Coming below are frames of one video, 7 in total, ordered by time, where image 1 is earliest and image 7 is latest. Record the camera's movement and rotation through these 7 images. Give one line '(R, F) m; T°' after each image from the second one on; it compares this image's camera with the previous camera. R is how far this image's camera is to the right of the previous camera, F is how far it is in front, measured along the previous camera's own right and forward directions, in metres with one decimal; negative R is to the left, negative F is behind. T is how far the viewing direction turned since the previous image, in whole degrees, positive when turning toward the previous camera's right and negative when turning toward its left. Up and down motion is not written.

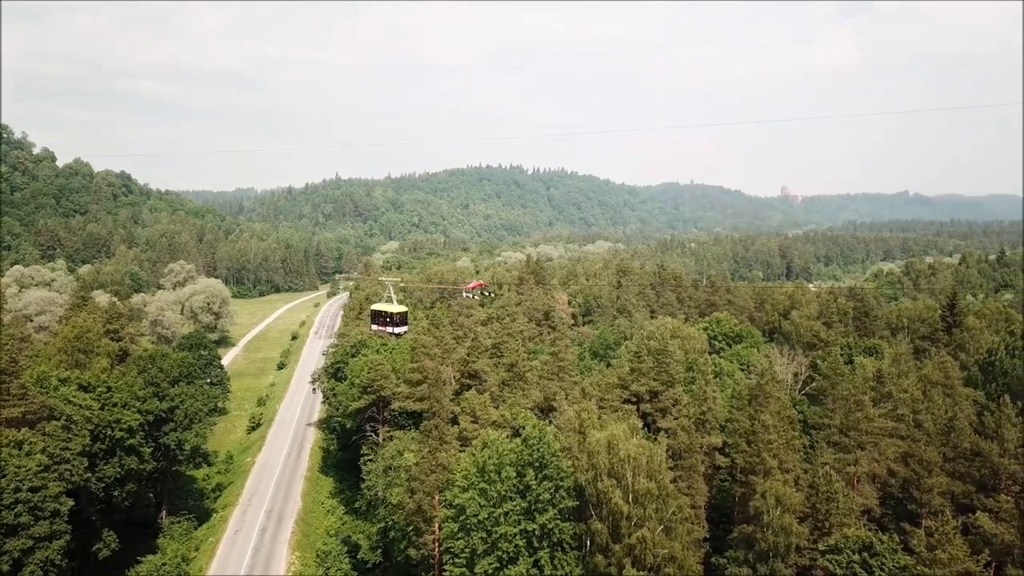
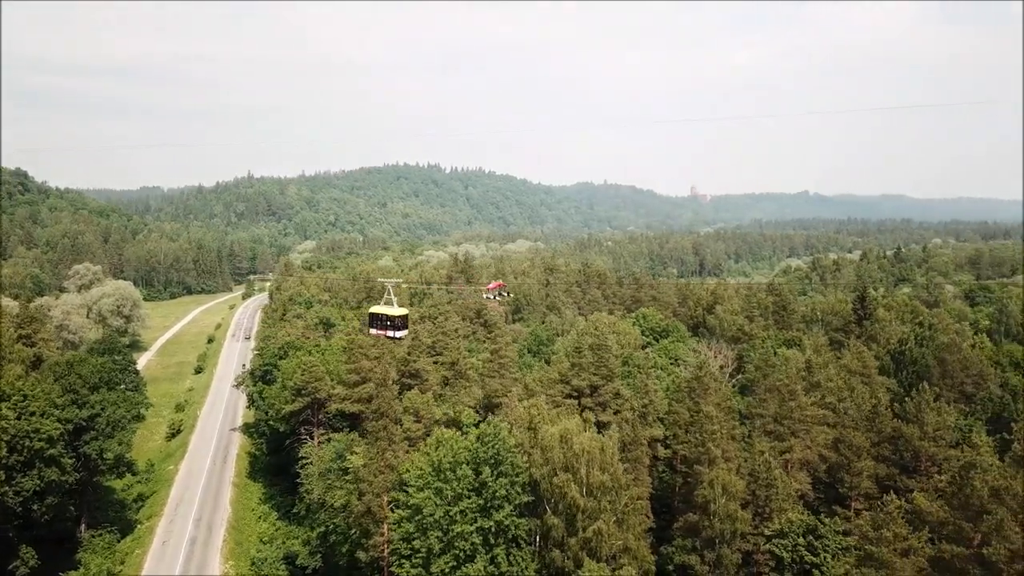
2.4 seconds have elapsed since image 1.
(-1.1, +0.1) m; +6°
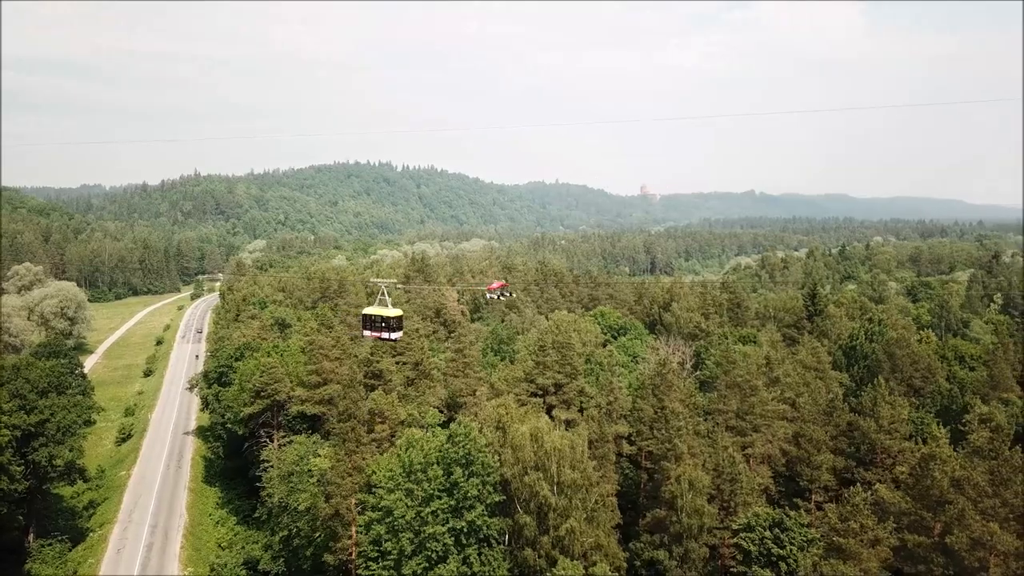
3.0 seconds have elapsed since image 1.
(-0.6, +0.1) m; +3°
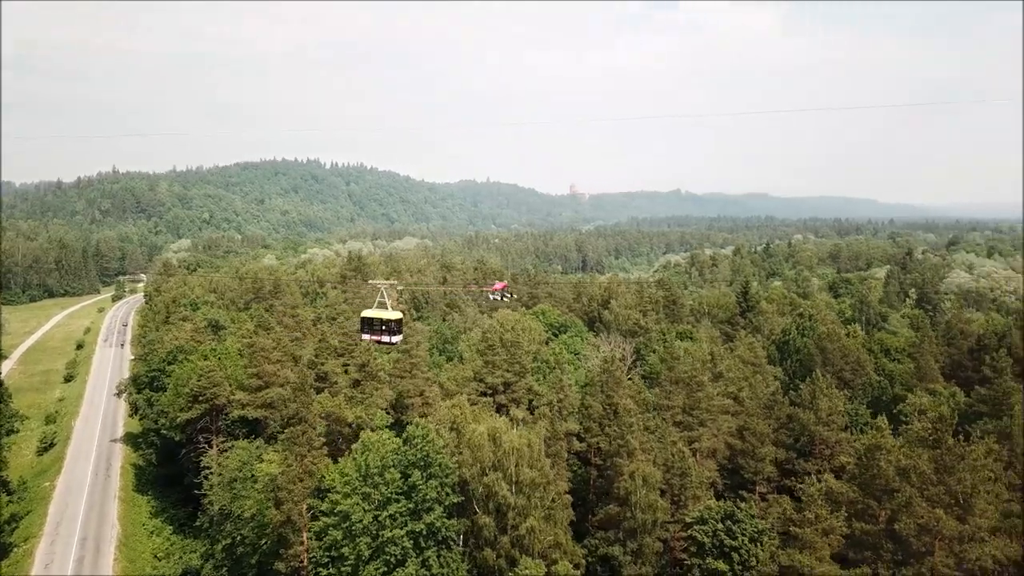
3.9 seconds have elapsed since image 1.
(-0.8, +0.2) m; +5°
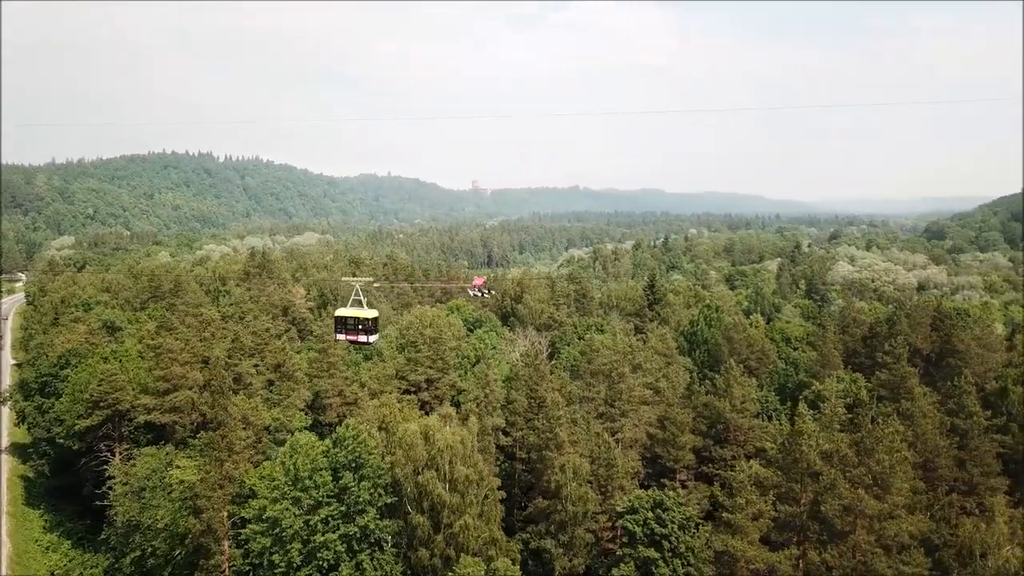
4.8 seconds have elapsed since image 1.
(-0.9, +0.3) m; +7°
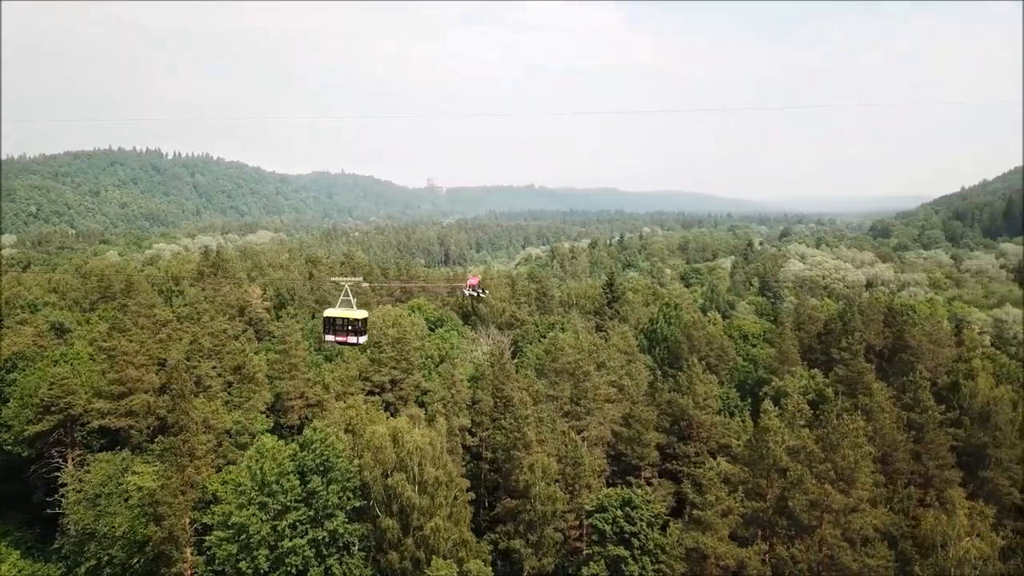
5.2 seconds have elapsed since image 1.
(-0.4, +0.1) m; +3°
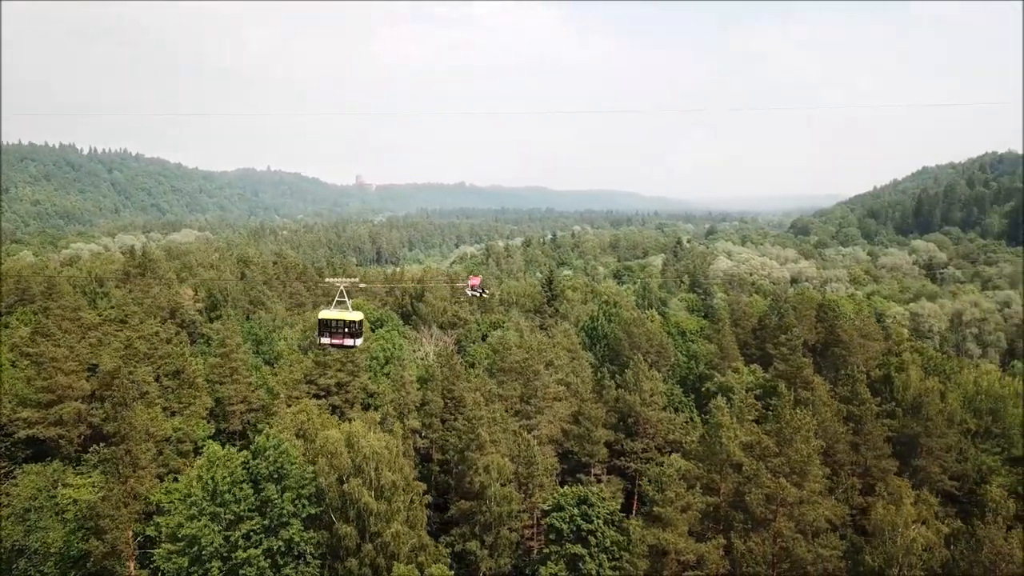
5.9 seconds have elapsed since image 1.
(-0.8, +0.2) m; +5°
